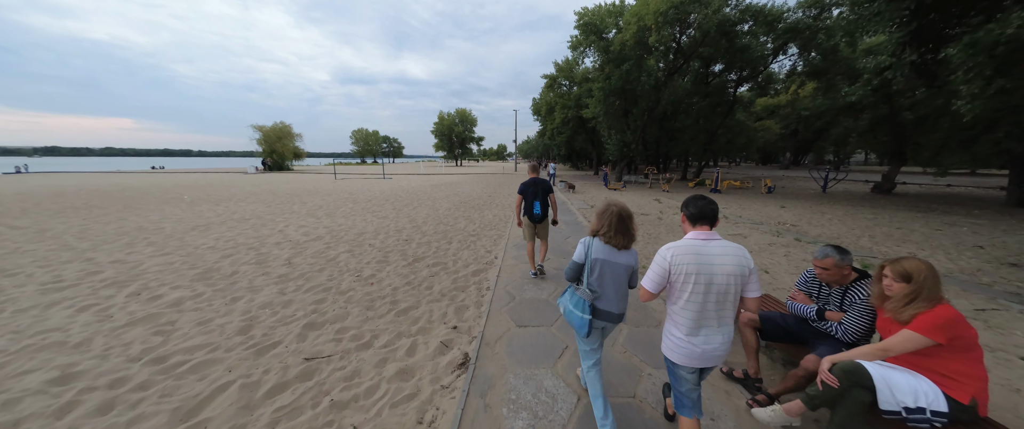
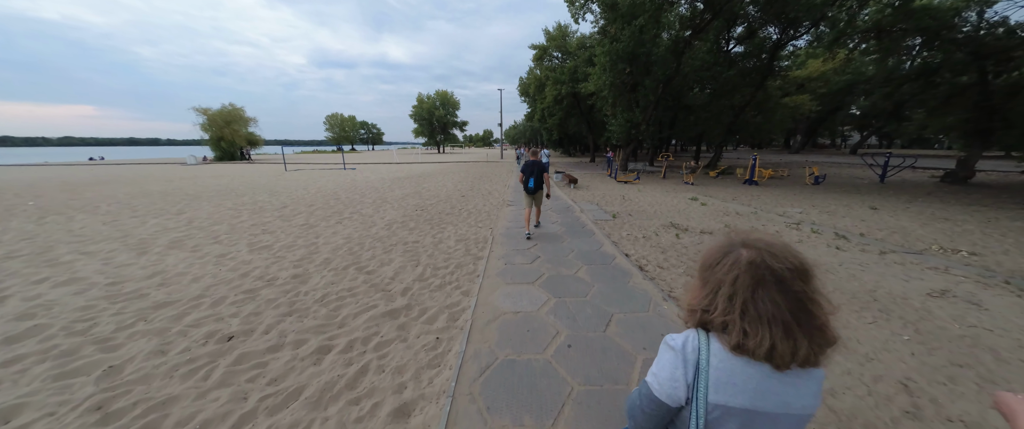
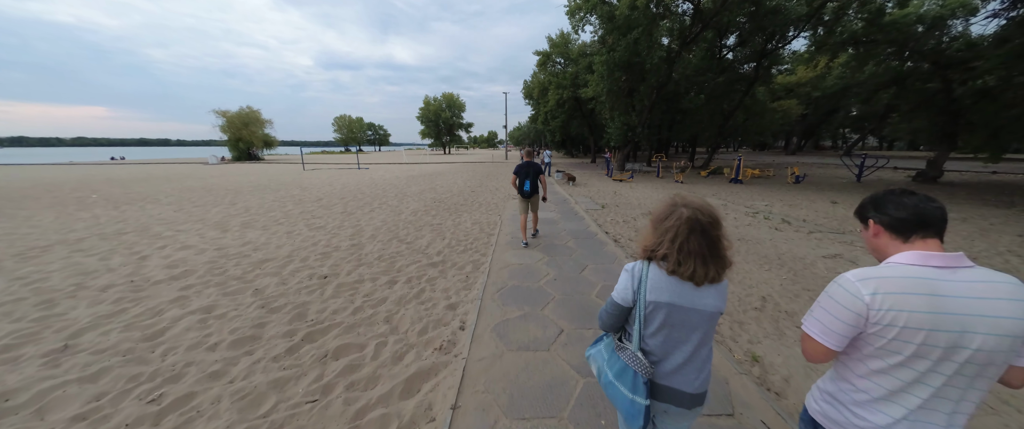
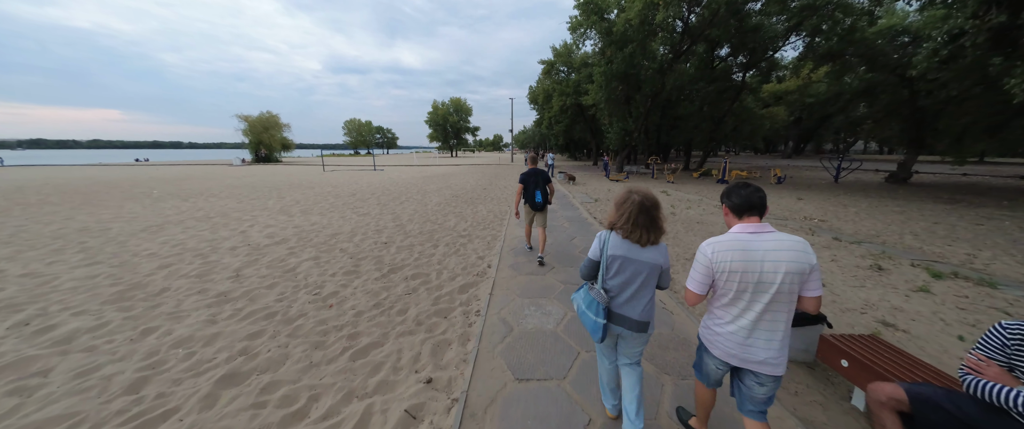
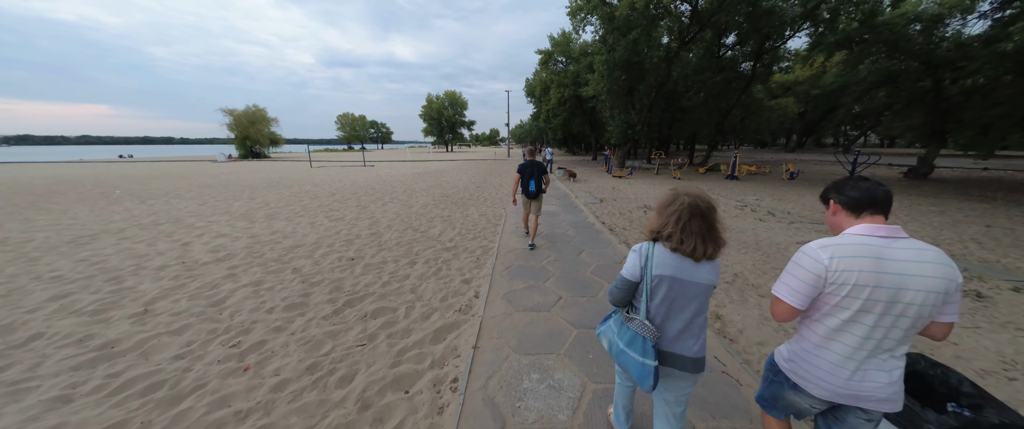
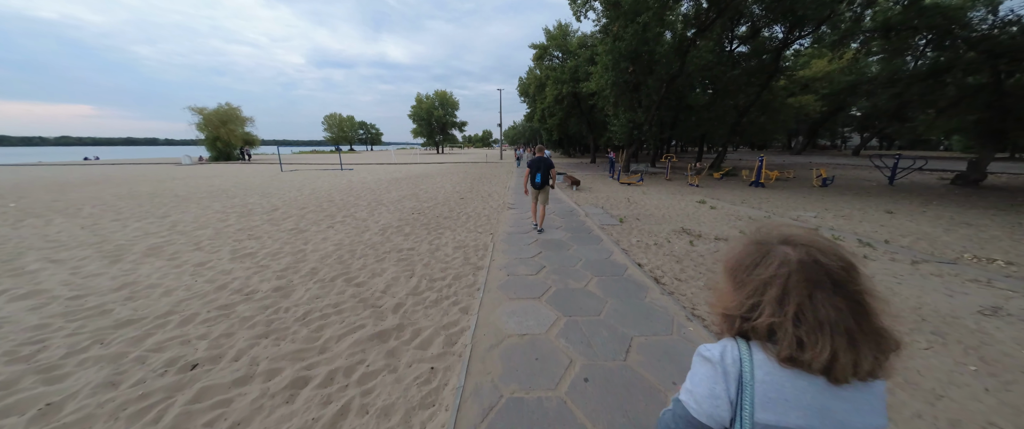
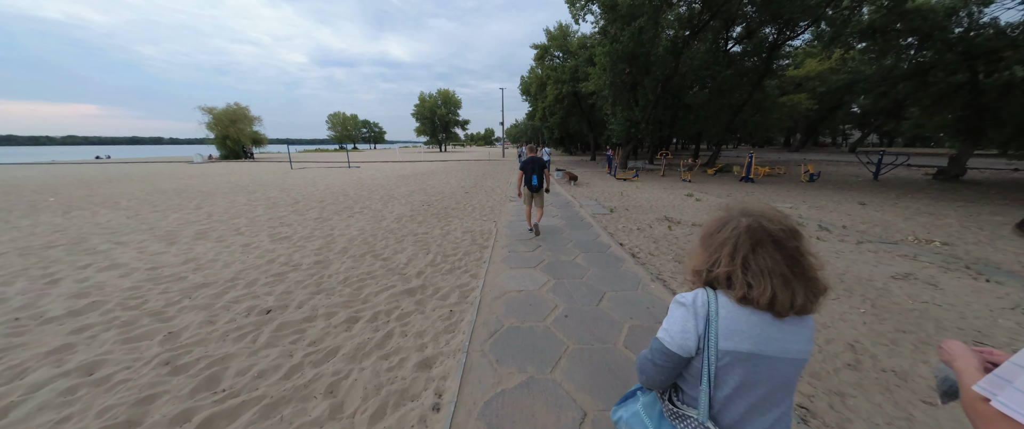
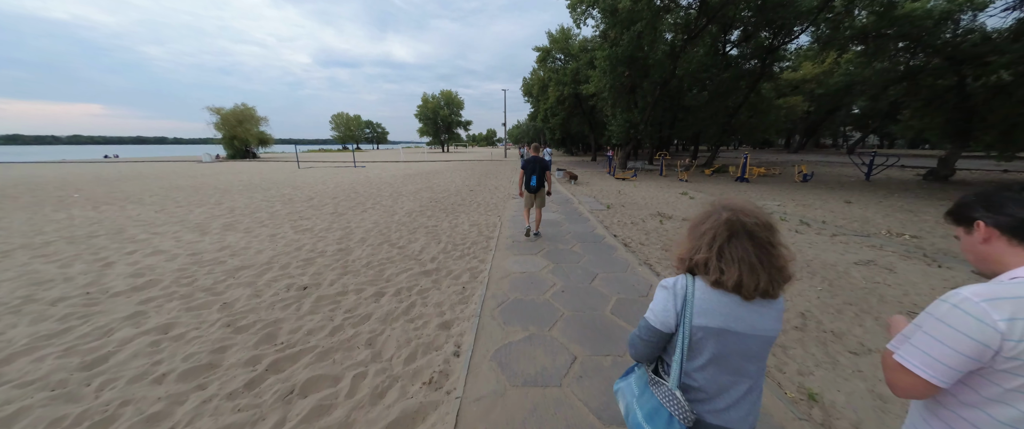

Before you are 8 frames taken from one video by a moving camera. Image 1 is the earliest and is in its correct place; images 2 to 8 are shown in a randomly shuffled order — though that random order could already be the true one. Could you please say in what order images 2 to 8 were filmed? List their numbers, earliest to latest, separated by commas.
4, 5, 3, 8, 7, 2, 6
